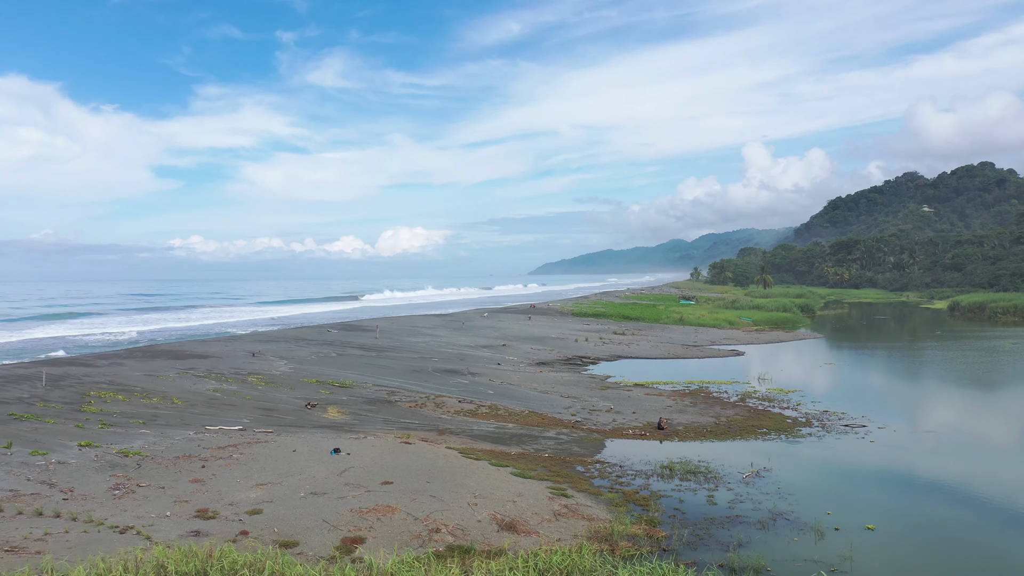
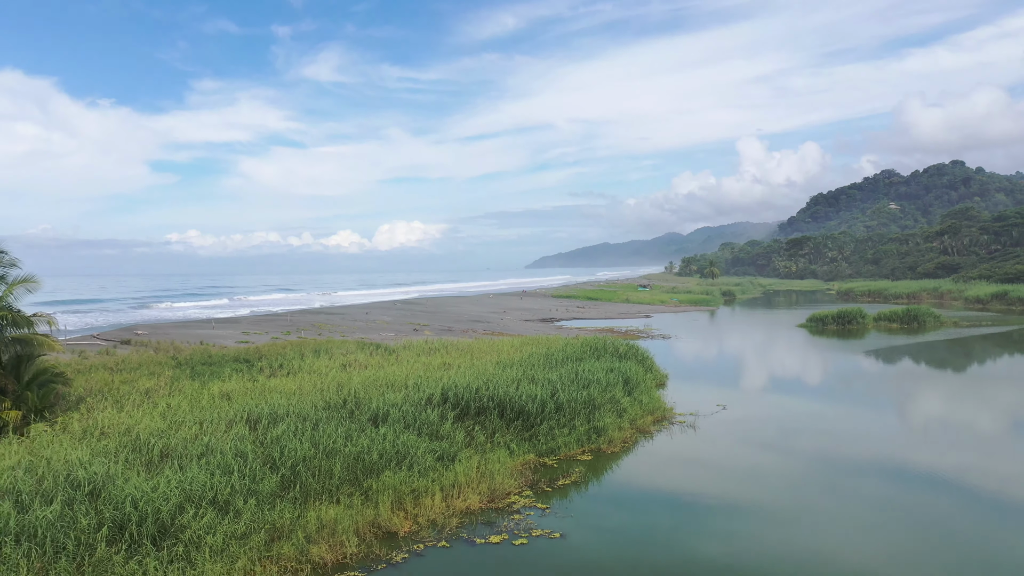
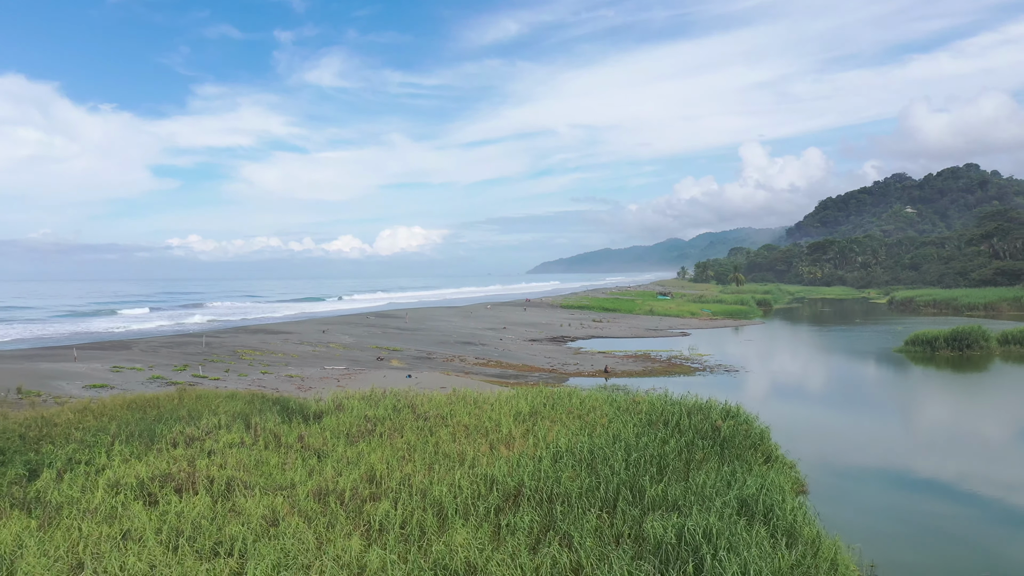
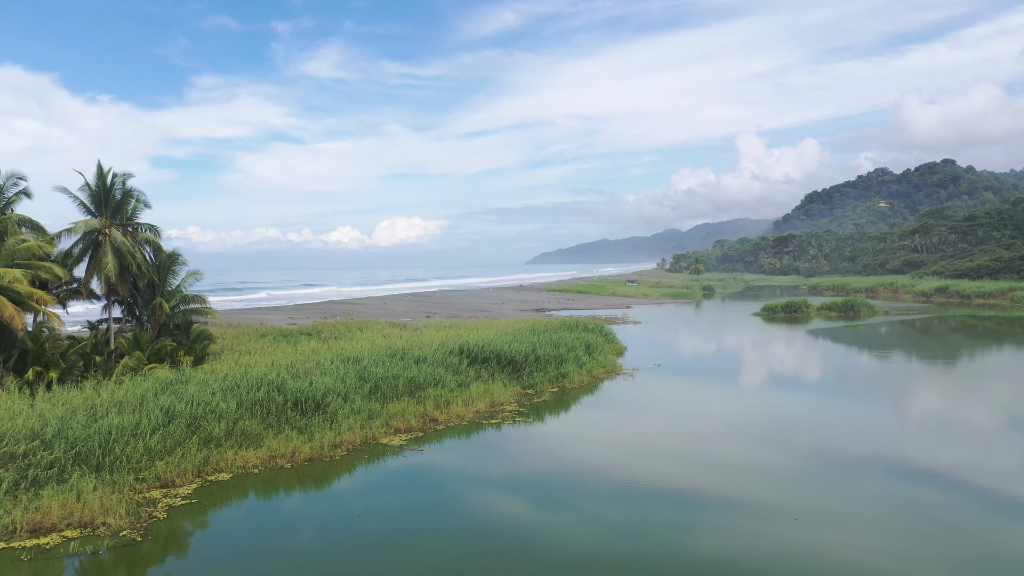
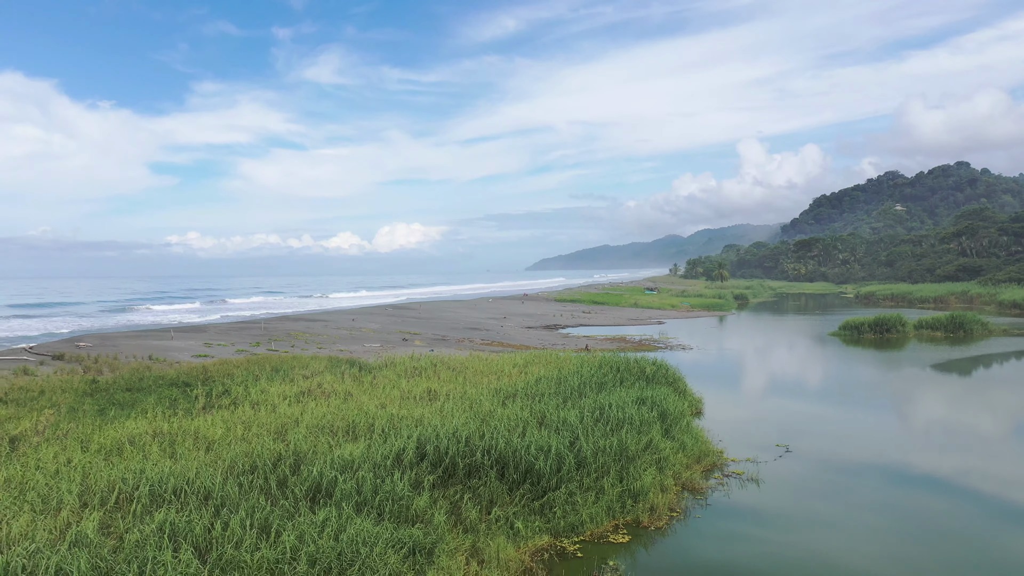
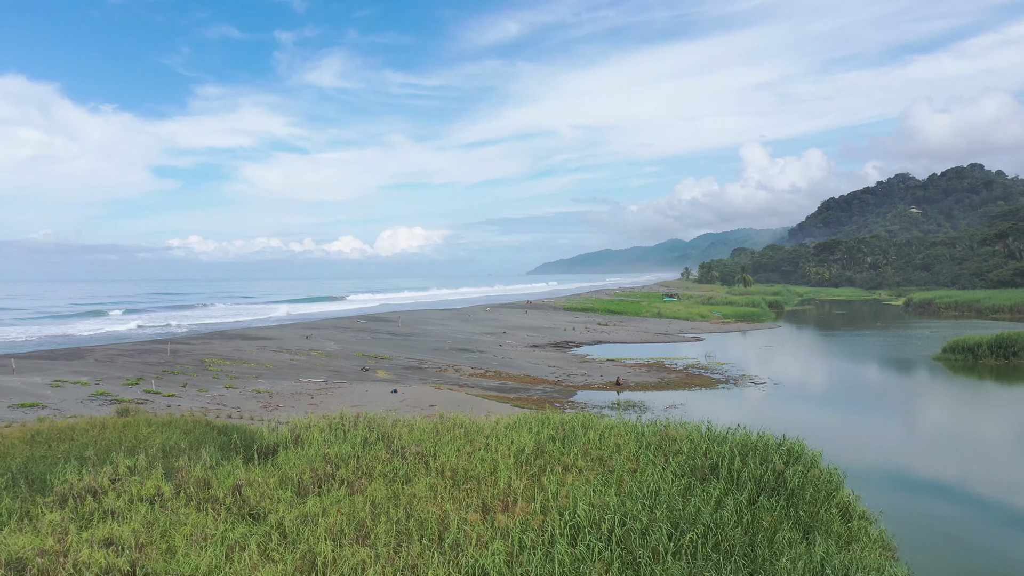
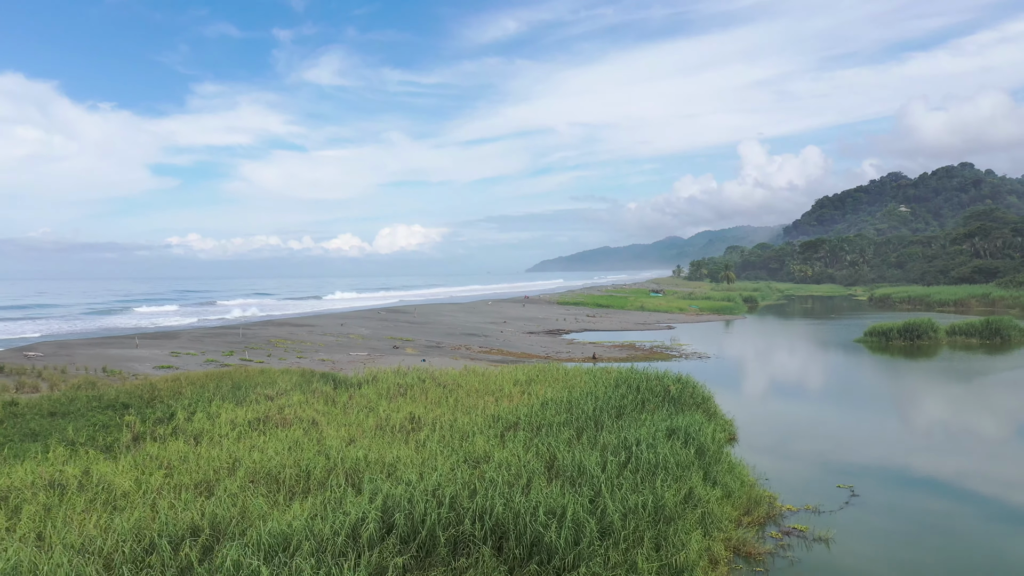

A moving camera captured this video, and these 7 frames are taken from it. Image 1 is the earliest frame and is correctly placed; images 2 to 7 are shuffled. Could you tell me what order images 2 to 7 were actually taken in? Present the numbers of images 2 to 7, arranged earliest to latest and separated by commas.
6, 3, 7, 5, 2, 4
